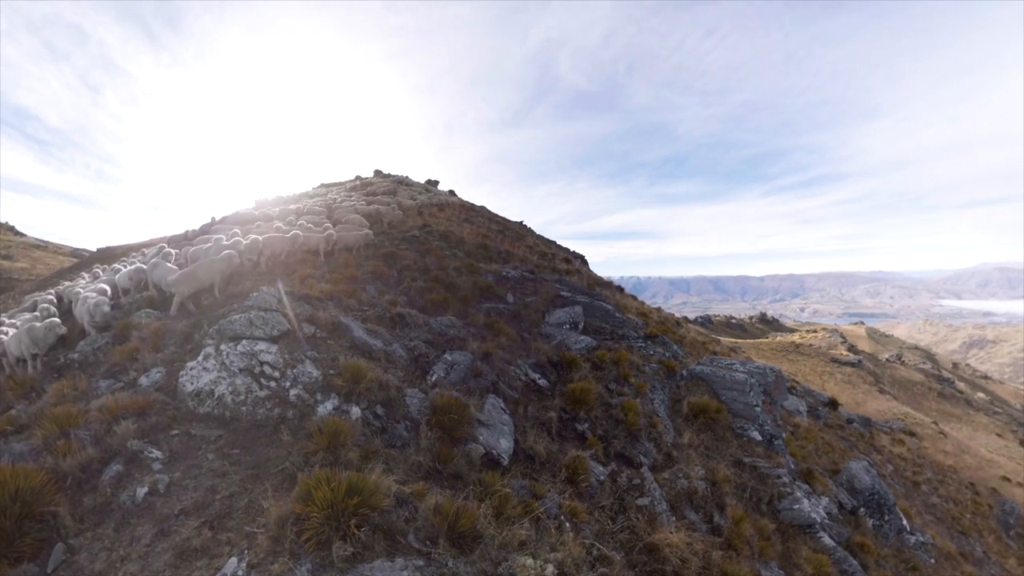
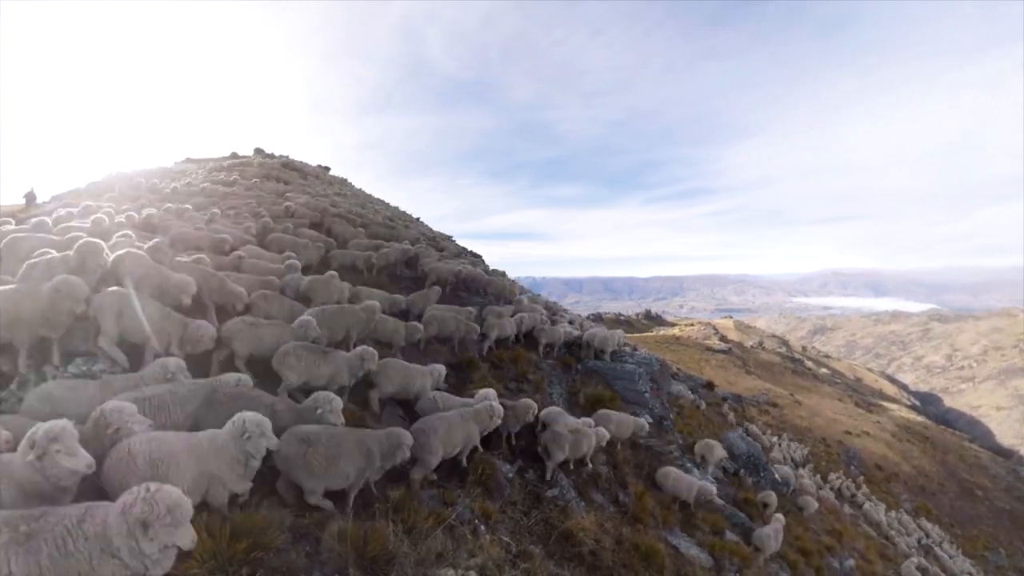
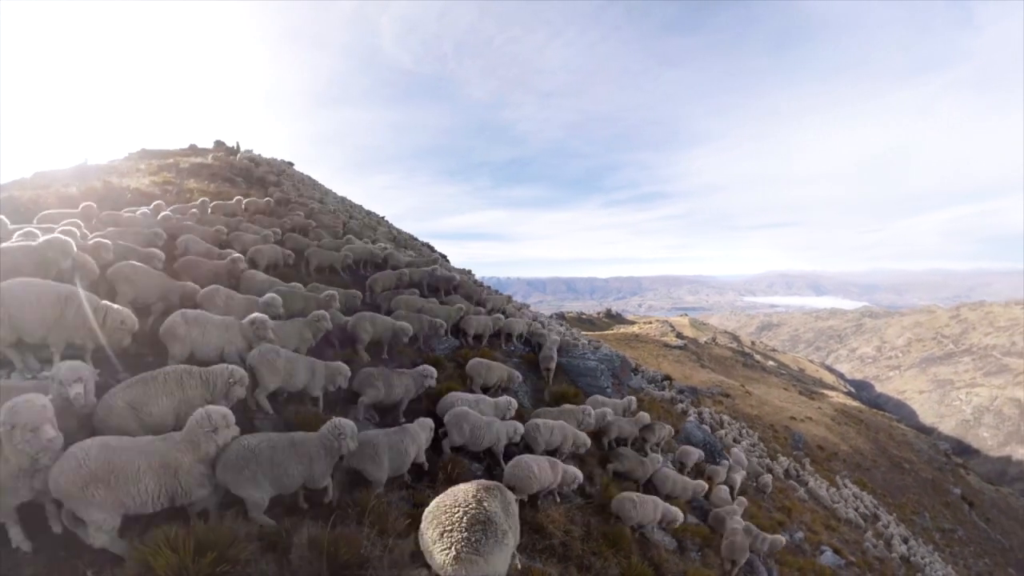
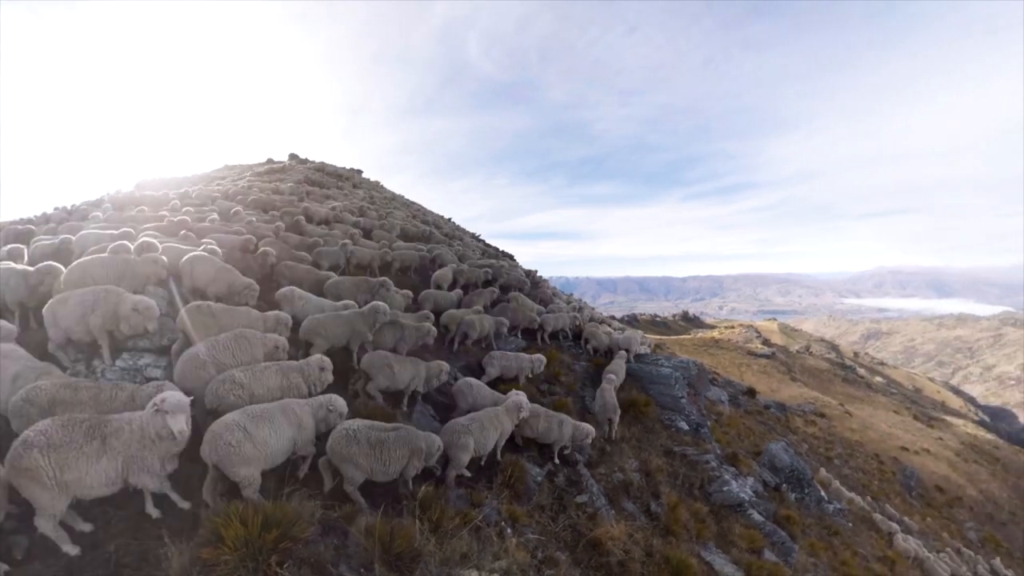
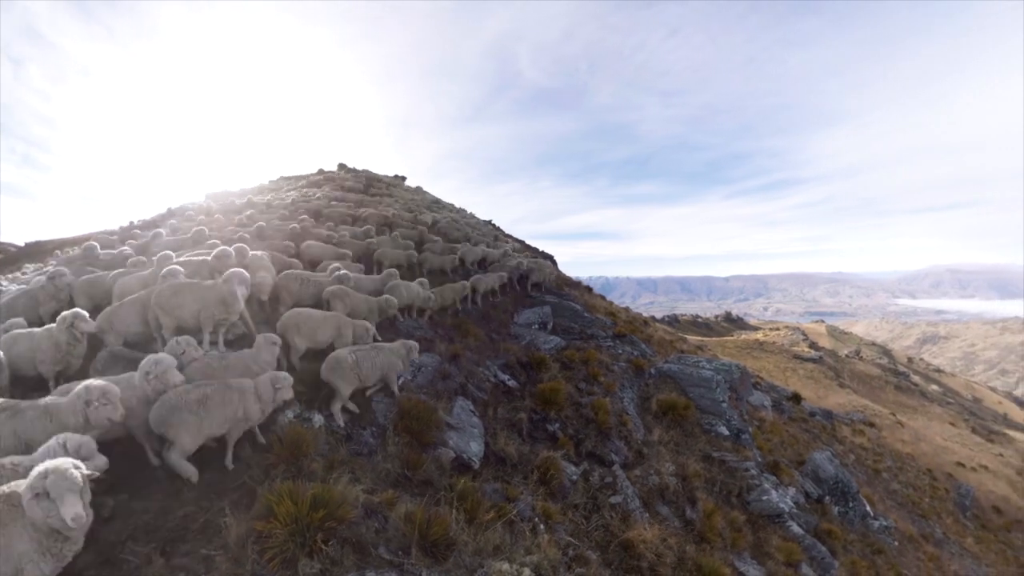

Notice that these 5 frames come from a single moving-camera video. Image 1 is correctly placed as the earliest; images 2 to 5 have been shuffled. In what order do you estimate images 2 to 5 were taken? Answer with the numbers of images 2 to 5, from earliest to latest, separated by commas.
5, 4, 2, 3
